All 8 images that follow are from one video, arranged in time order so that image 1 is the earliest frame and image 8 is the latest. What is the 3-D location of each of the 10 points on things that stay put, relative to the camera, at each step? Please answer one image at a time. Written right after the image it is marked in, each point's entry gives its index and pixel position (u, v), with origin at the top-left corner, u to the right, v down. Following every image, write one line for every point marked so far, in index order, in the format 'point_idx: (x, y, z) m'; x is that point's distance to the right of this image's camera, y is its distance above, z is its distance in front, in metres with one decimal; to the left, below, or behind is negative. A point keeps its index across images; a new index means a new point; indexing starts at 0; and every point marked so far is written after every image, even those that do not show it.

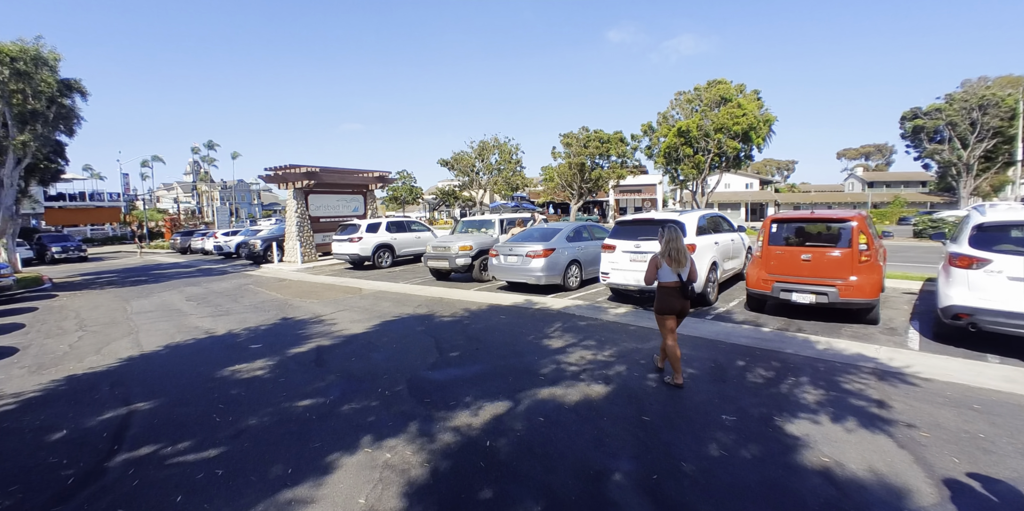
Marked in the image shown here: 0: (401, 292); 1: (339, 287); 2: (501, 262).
0: (-2.6, -0.9, +10.7) m
1: (-4.8, -0.9, +12.3) m
2: (-0.2, -0.2, +9.8) m
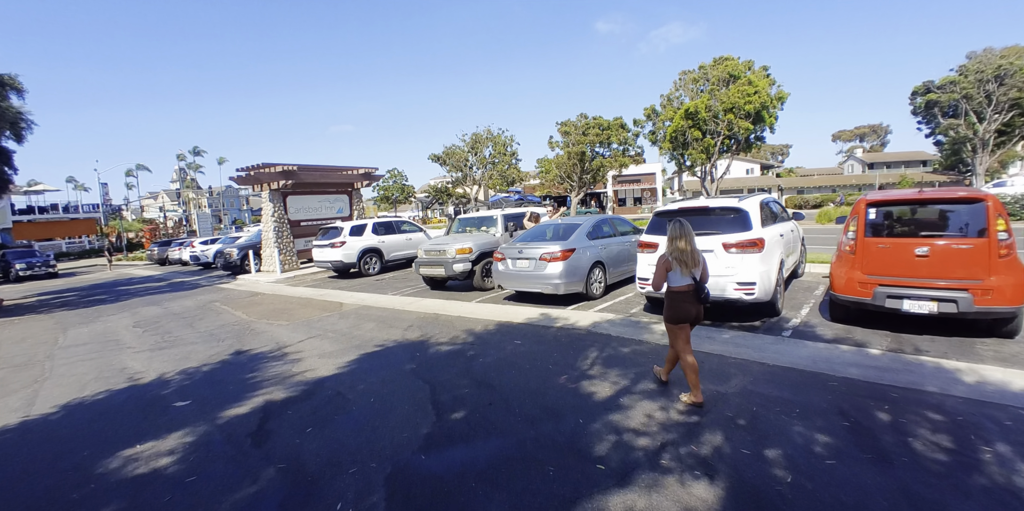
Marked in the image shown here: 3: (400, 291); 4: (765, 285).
0: (-2.4, -1.0, +8.9) m
1: (-4.6, -1.1, +10.5) m
2: (0.0, -0.3, +8.0) m
3: (-2.7, -0.9, +10.8) m
4: (+3.2, -0.4, +6.0) m
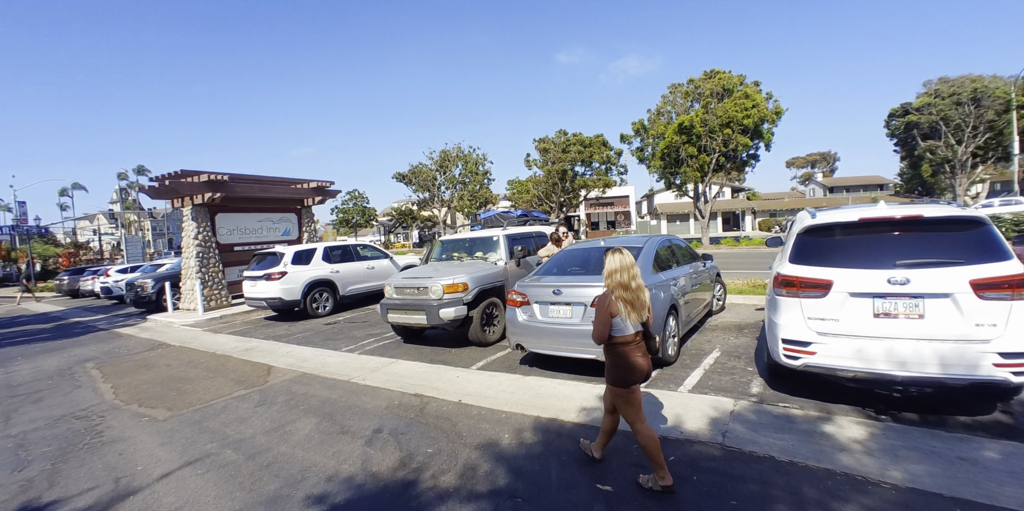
0: (-2.2, -1.5, +5.7) m
1: (-4.4, -1.7, +7.2) m
2: (+0.3, -0.7, +5.1) m
3: (-2.6, -1.5, +7.6) m
4: (+3.7, -0.8, +3.3) m
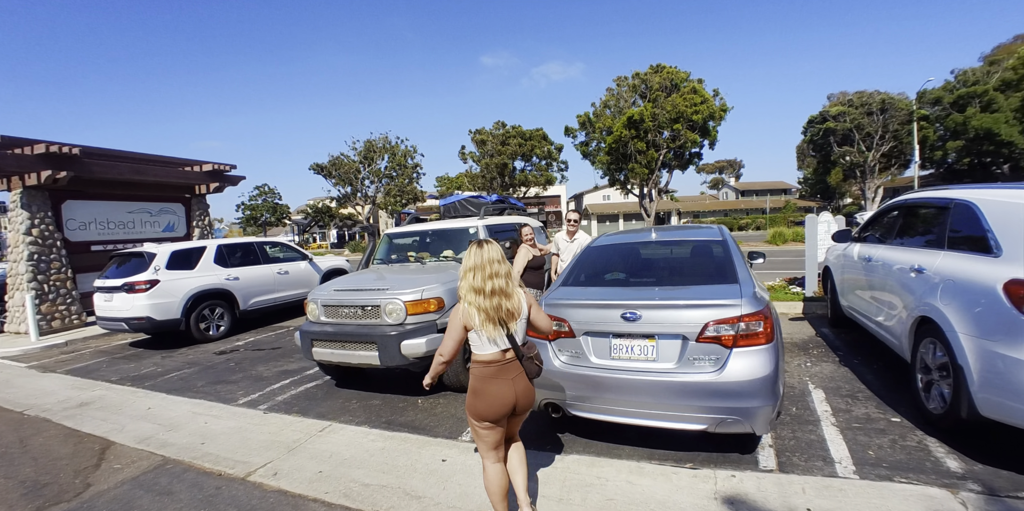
0: (-2.0, -1.6, +3.3) m
1: (-4.5, -1.8, +4.3) m
2: (+0.5, -0.7, +3.1) m
3: (-2.7, -1.5, +5.0) m
4: (+4.1, -0.7, +1.9) m
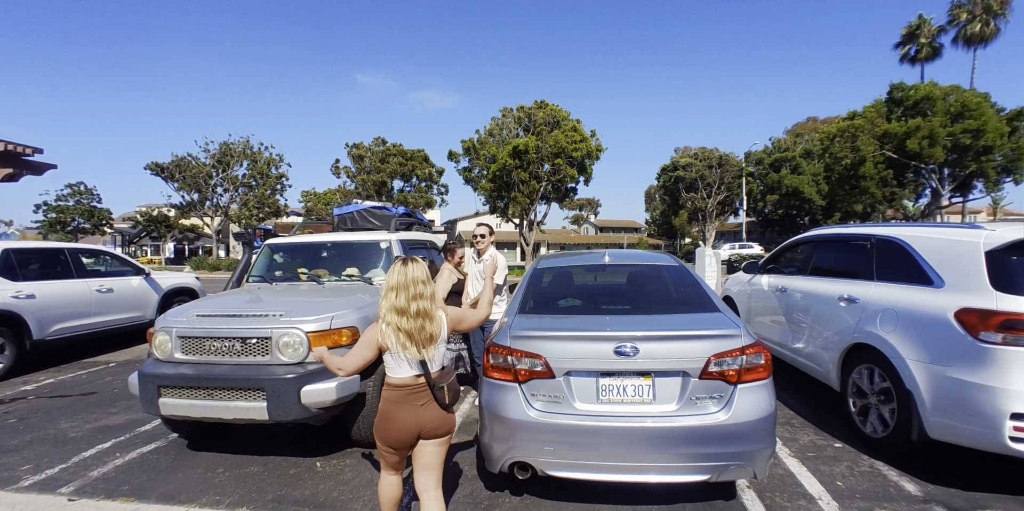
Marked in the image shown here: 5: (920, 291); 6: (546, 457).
0: (-2.2, -1.6, +2.0) m
1: (-4.9, -1.7, +2.3) m
2: (+0.3, -0.8, +2.5) m
3: (-3.4, -1.6, +3.5) m
4: (+4.1, -0.9, +2.4) m
5: (+2.9, -0.3, +3.1) m
6: (+0.2, -1.2, +2.6) m
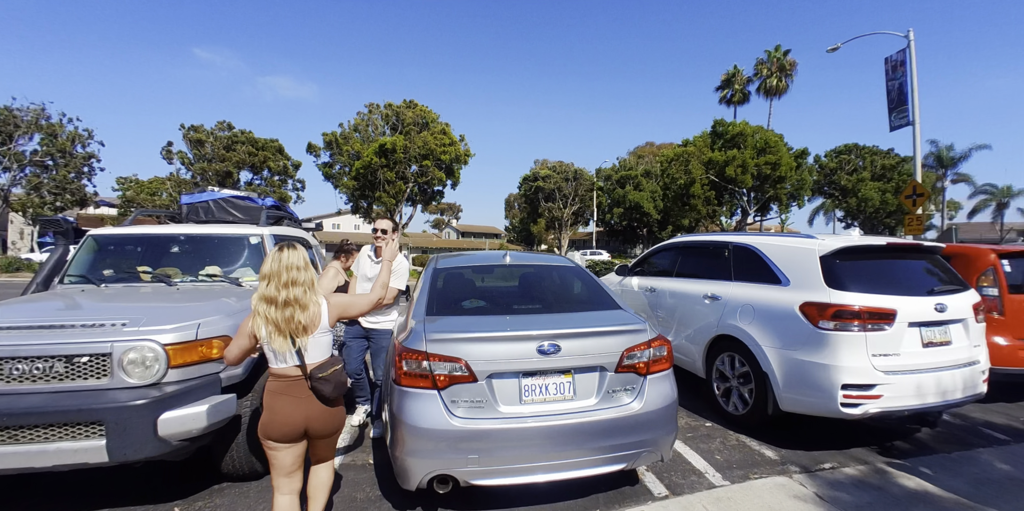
0: (-2.4, -1.5, +1.2) m
1: (-5.0, -1.6, +0.7) m
2: (-0.1, -0.8, +2.4) m
3: (-3.9, -1.5, +2.3) m
4: (+3.5, -1.0, +3.4) m
5: (+2.2, -0.3, +3.7) m
6: (-0.2, -1.2, +2.4) m
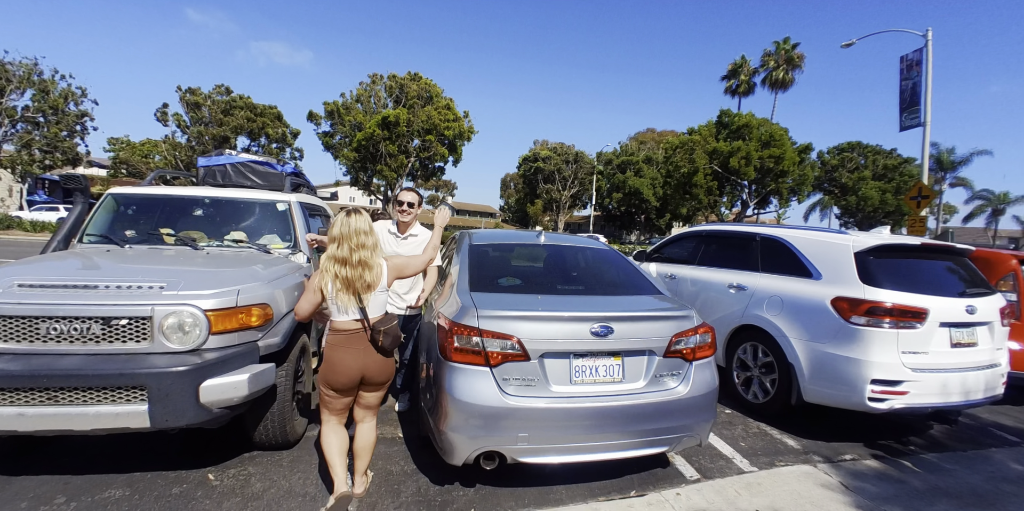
0: (-2.1, -1.4, +1.2) m
1: (-4.8, -1.4, +0.6) m
2: (+0.1, -0.7, +2.4) m
3: (-3.7, -1.2, +2.2) m
4: (+3.8, -1.0, +3.5) m
5: (+2.4, -0.2, +3.8) m
6: (0.0, -1.0, +2.4) m
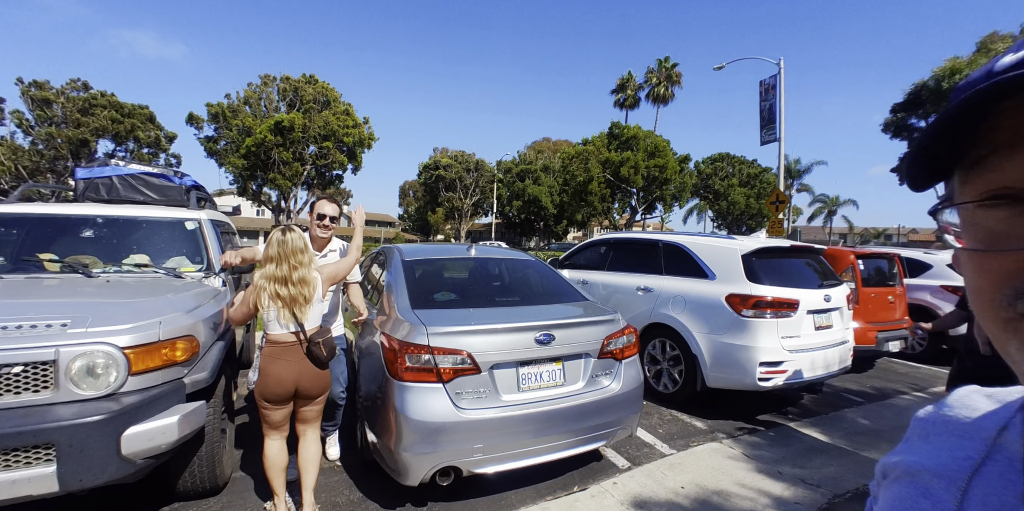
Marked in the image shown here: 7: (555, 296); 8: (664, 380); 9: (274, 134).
0: (-2.0, -1.5, +0.8) m
1: (-4.5, -1.6, -0.2) m
2: (-0.1, -0.8, +2.6) m
3: (-3.8, -1.5, +1.6) m
4: (+3.2, -1.0, +4.3) m
5: (+1.8, -0.3, +4.3) m
6: (-0.2, -1.1, +2.5) m
7: (+0.4, -0.3, +3.6) m
8: (+1.6, -1.2, +4.5) m
9: (-9.8, +5.3, +19.5) m
